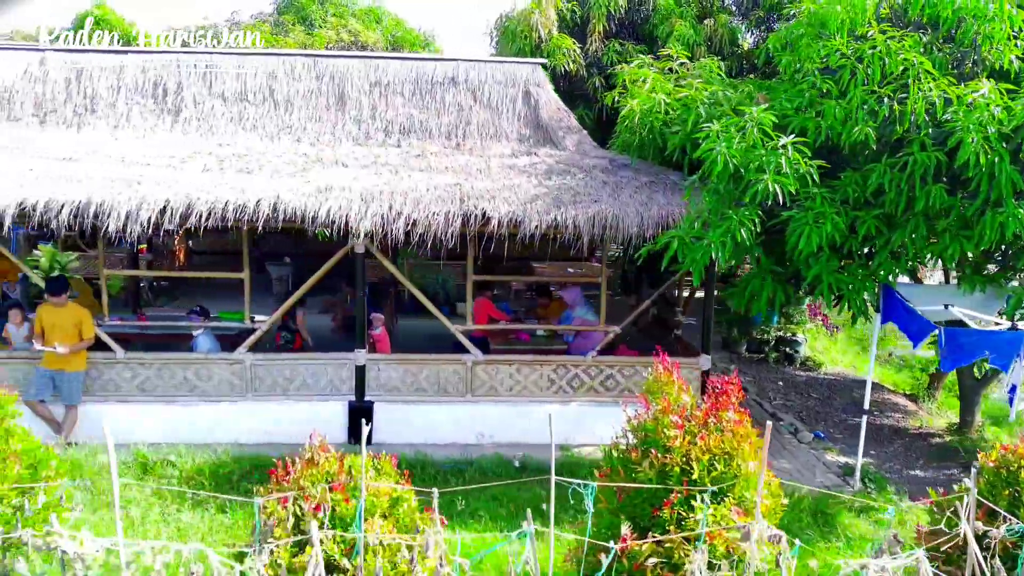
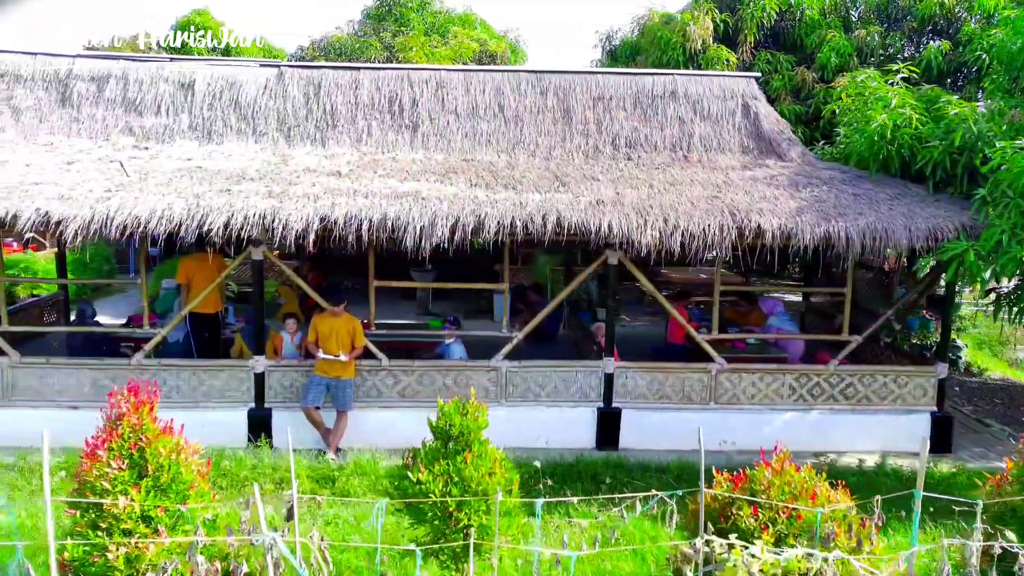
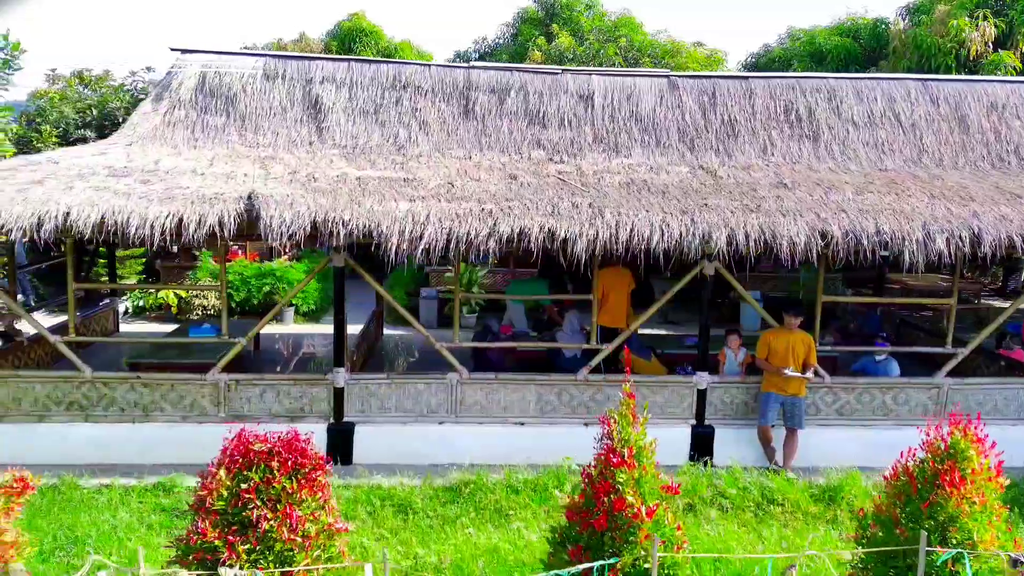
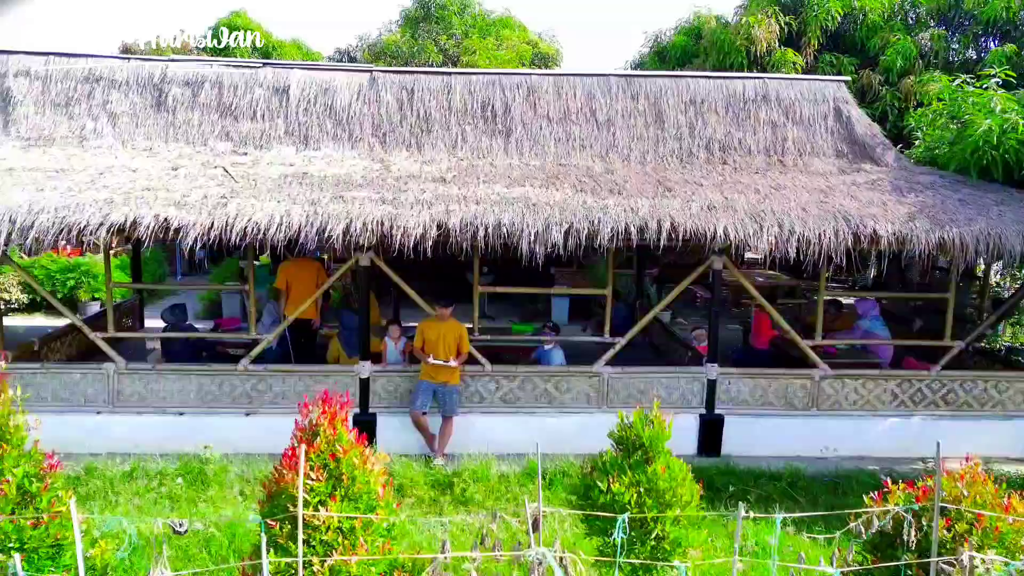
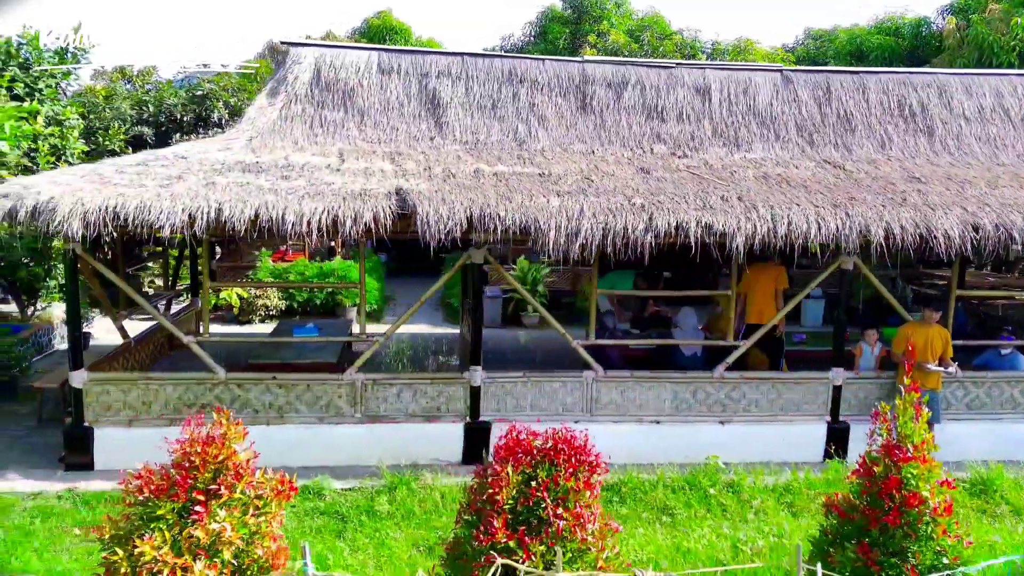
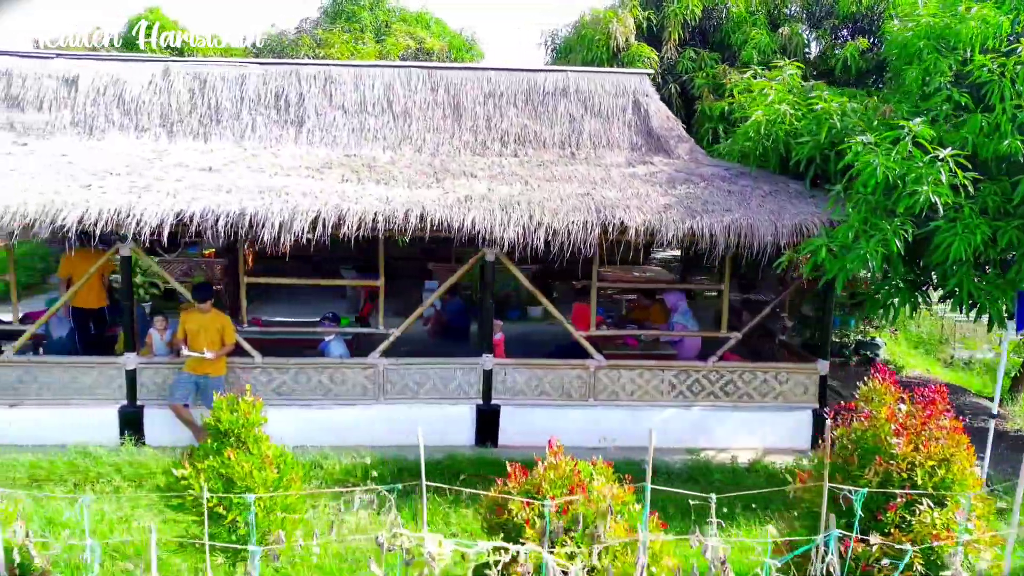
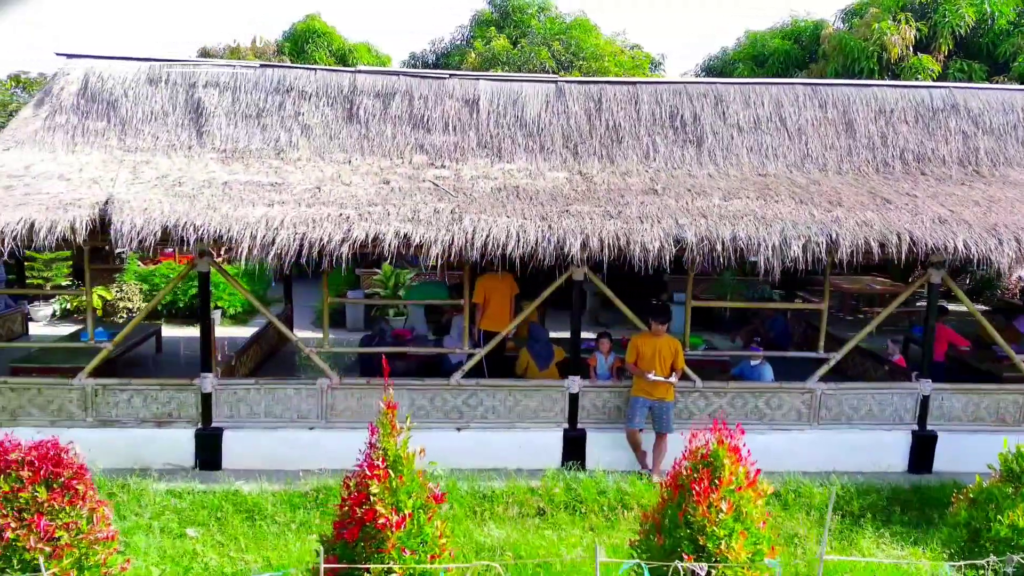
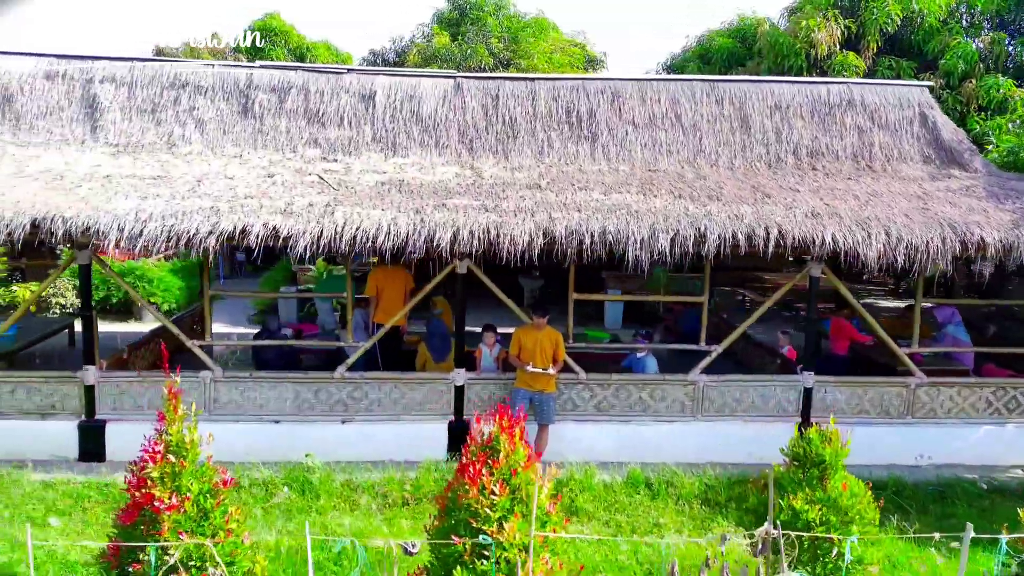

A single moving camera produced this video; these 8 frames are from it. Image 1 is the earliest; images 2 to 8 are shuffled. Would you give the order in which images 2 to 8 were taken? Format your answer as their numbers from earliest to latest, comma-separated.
6, 2, 4, 8, 7, 3, 5
